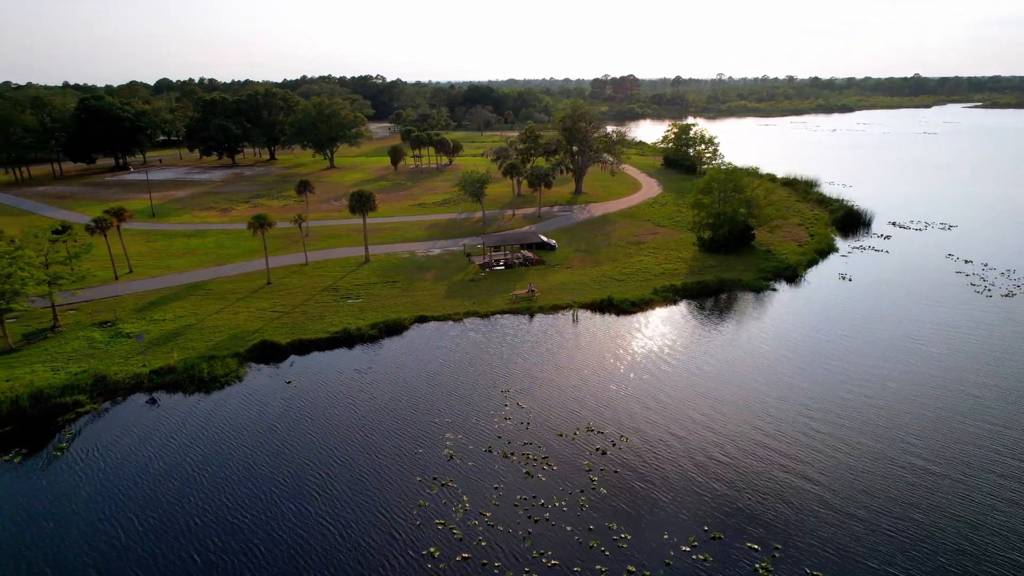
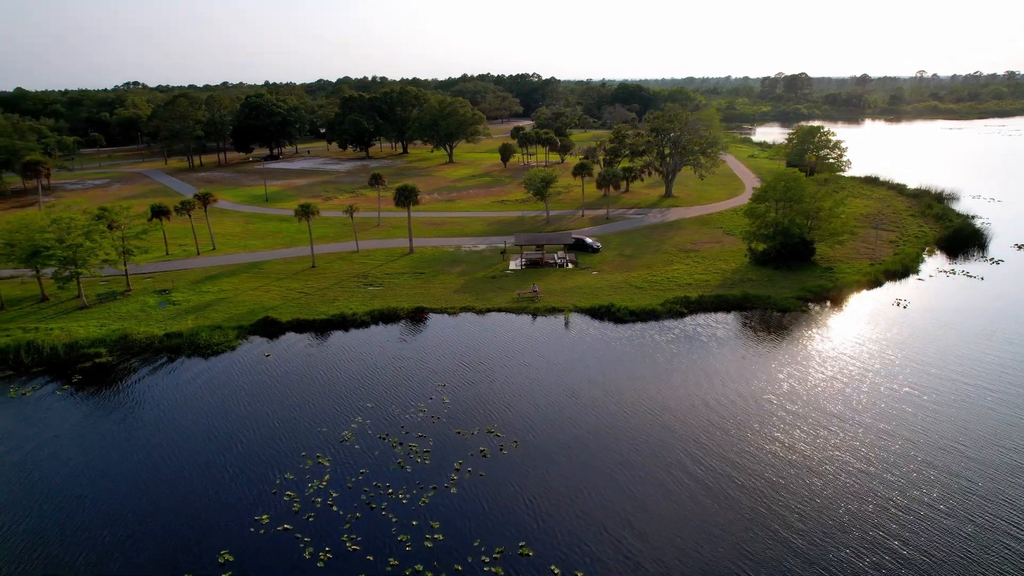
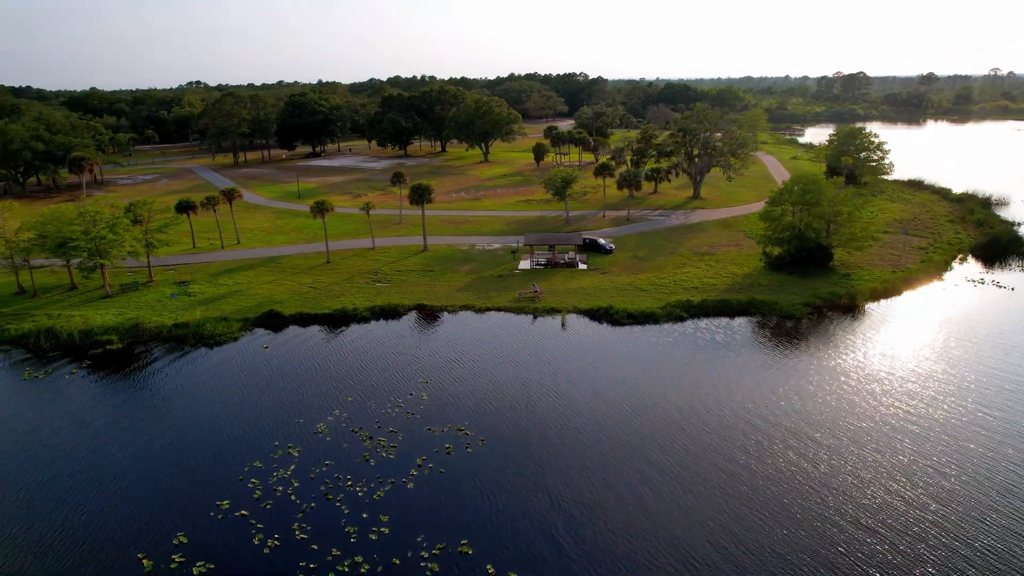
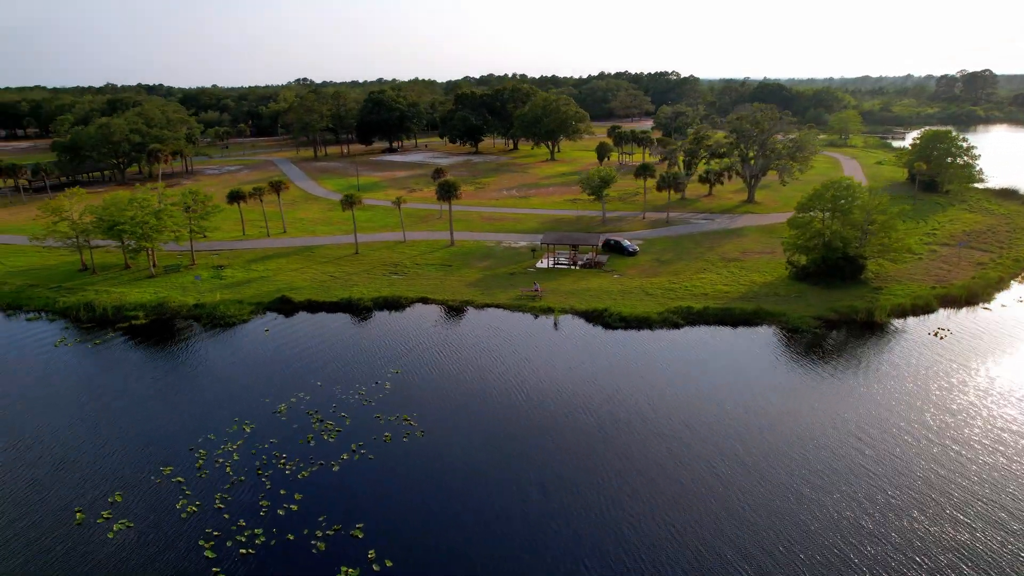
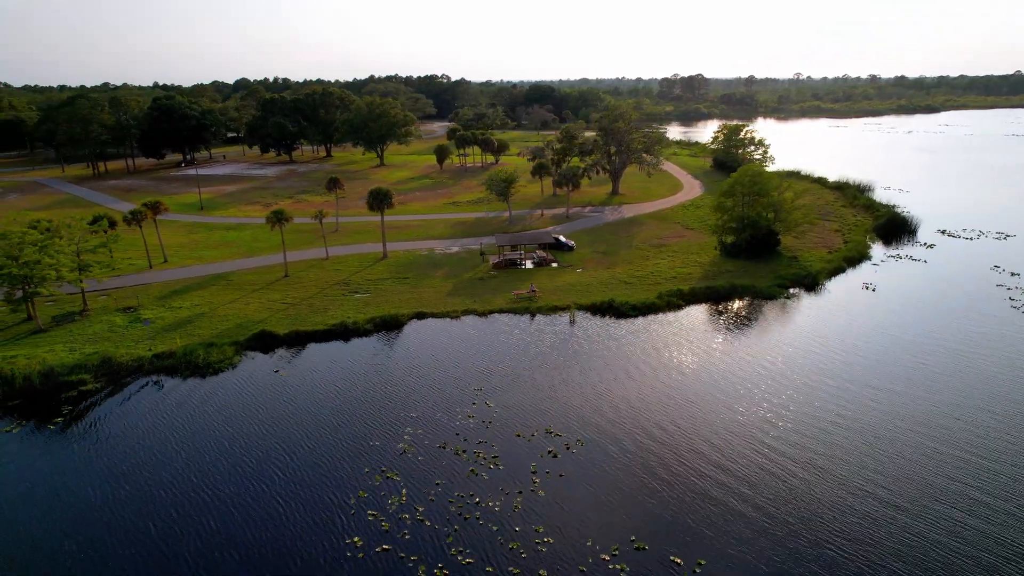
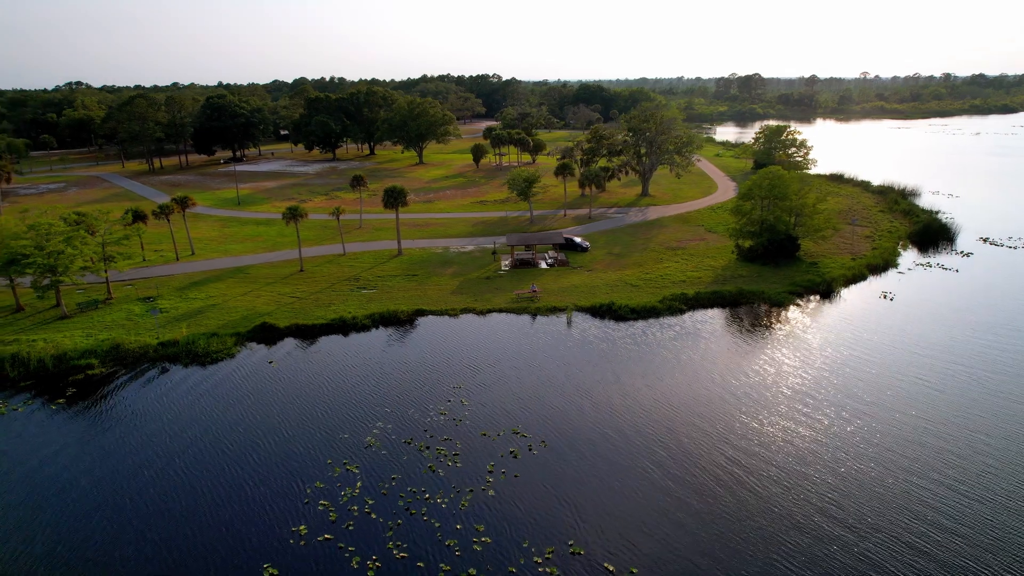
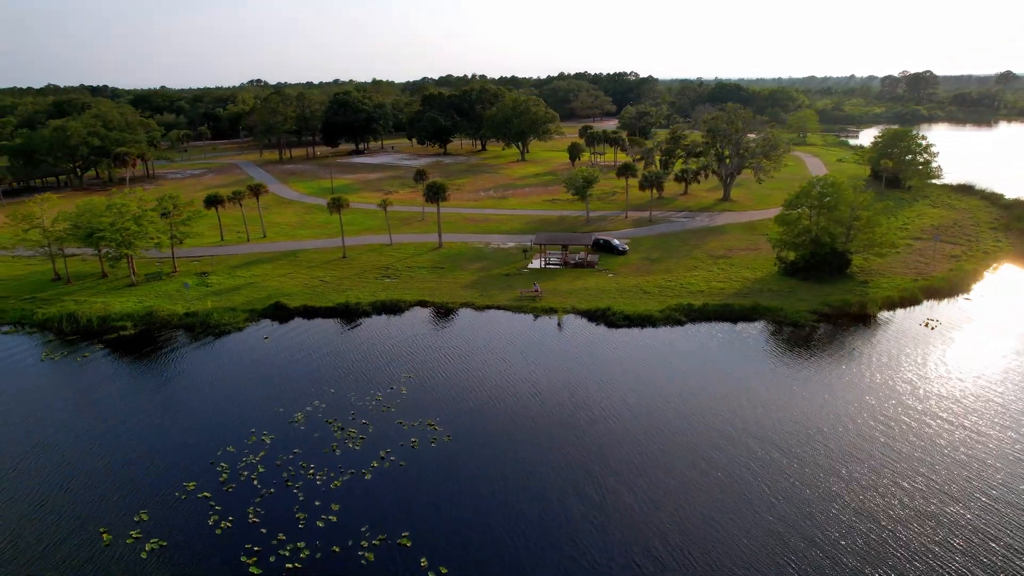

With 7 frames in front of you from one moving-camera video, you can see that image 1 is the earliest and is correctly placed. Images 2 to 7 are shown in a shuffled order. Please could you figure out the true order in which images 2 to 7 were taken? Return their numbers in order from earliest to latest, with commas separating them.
5, 6, 2, 3, 7, 4
